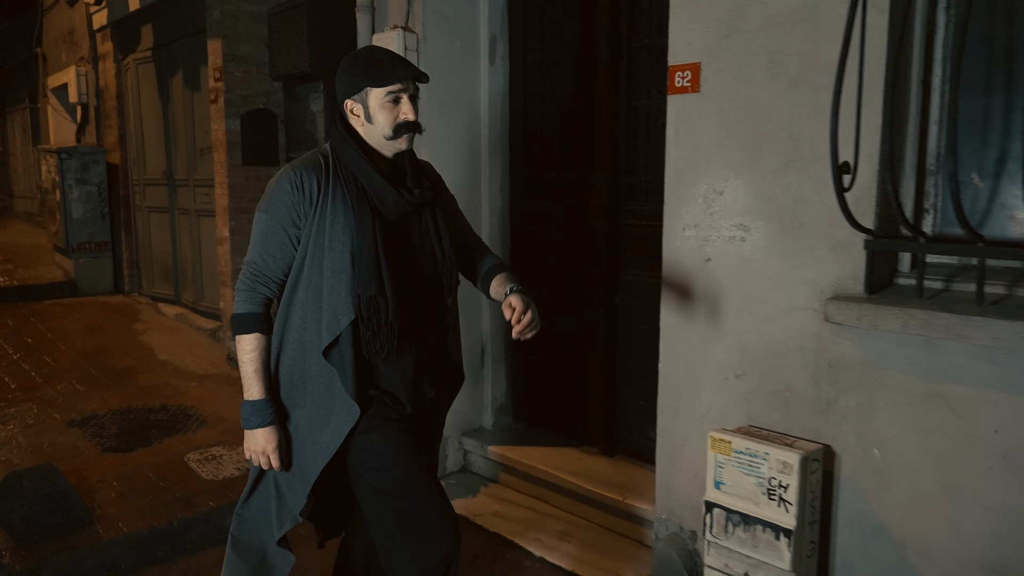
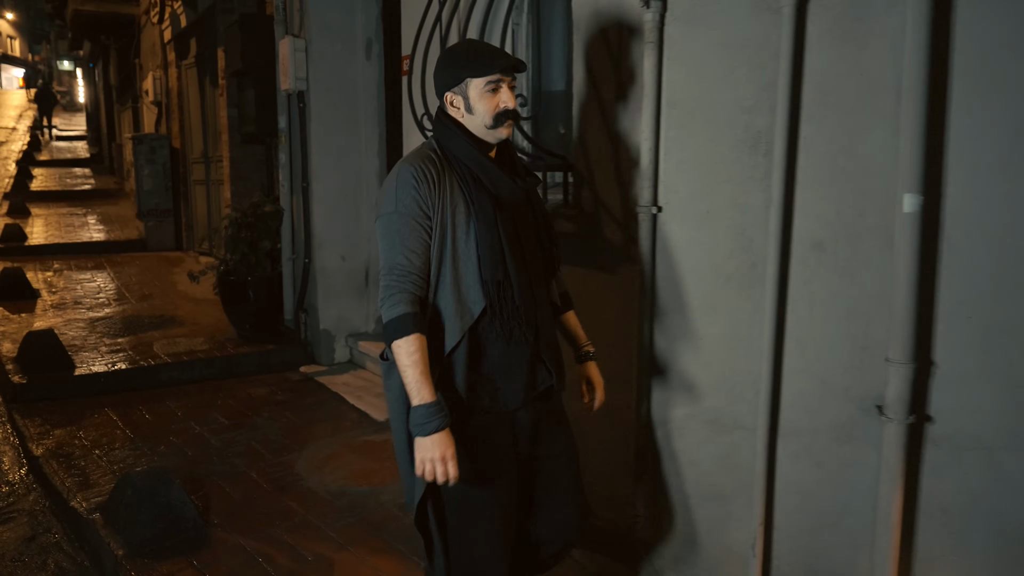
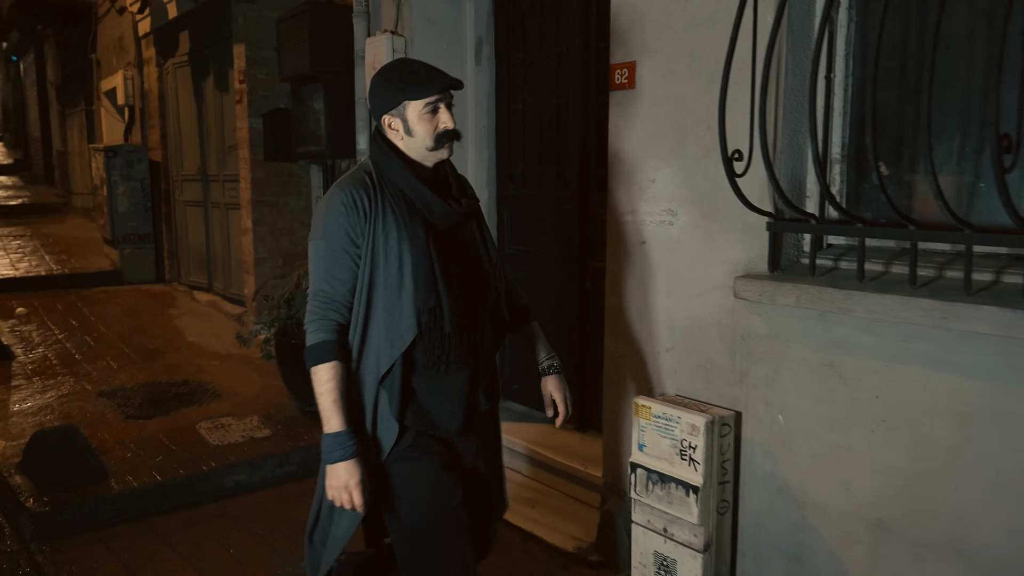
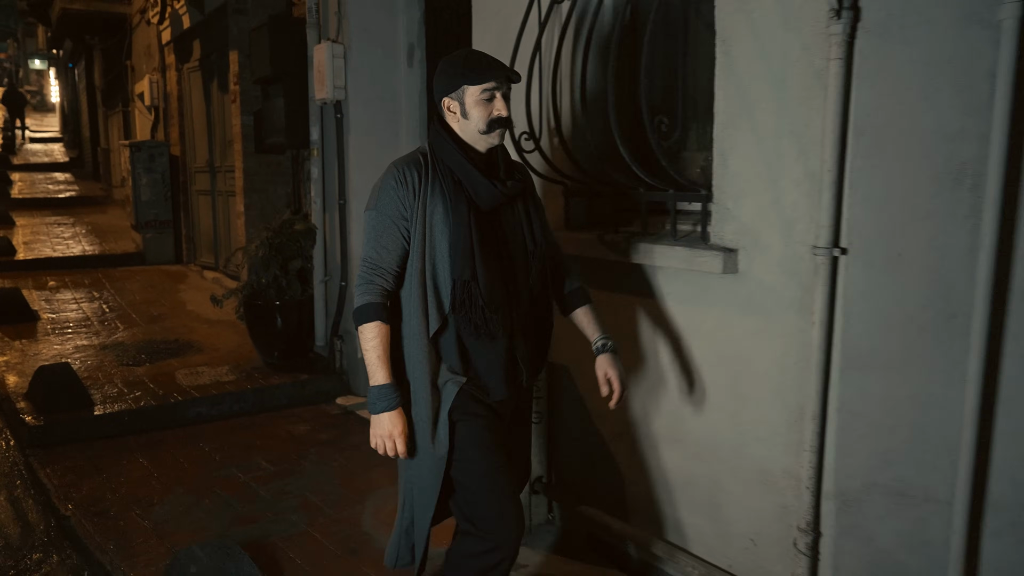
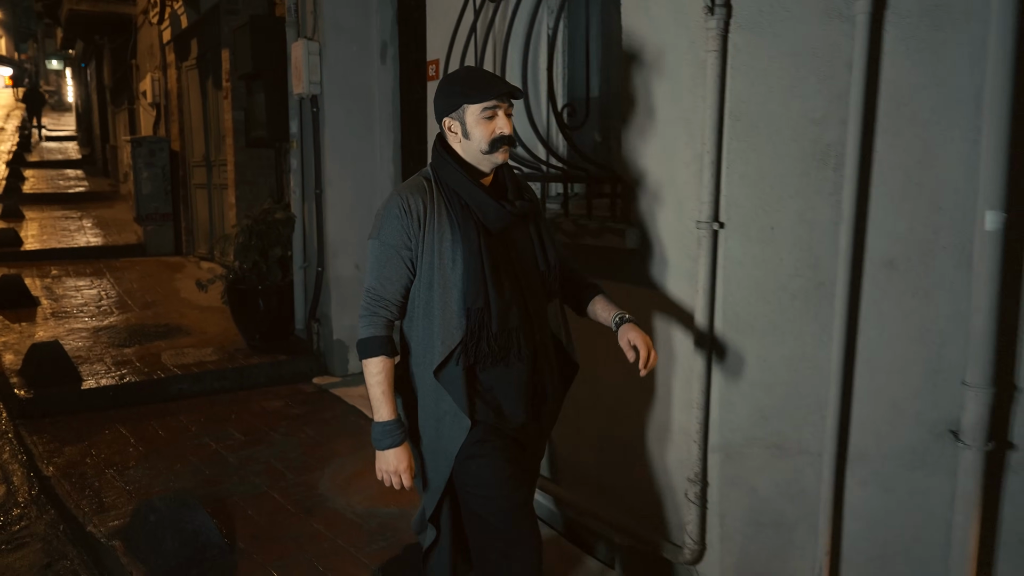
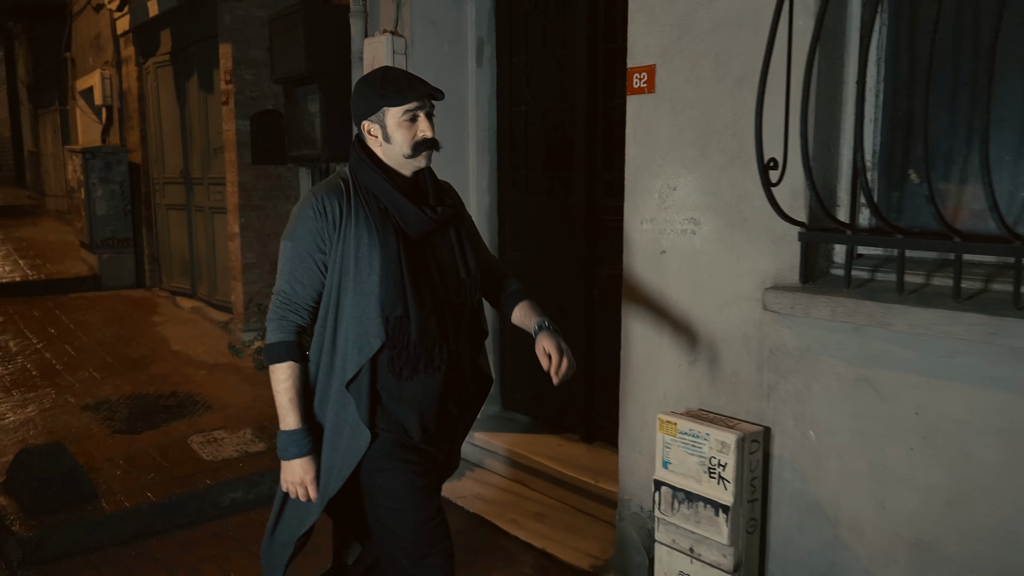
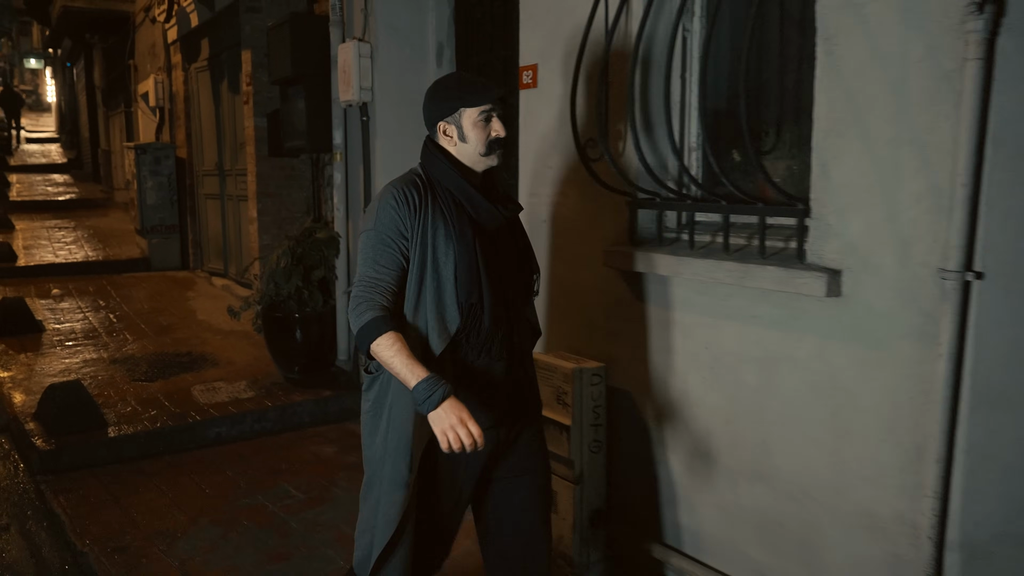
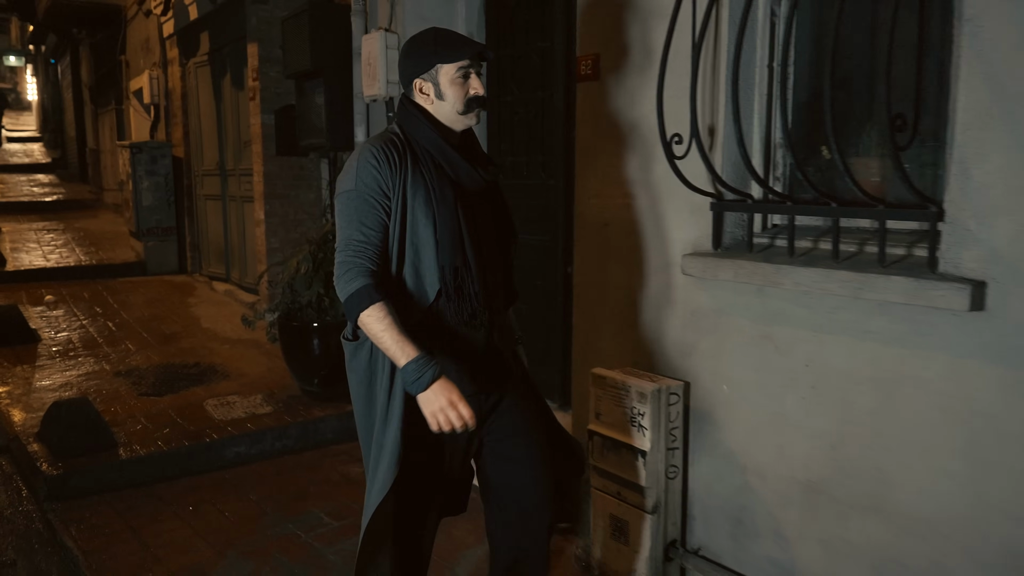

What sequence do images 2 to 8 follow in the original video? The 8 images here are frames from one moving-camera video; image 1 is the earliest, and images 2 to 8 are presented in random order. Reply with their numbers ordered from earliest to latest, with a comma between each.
6, 3, 8, 7, 4, 5, 2
